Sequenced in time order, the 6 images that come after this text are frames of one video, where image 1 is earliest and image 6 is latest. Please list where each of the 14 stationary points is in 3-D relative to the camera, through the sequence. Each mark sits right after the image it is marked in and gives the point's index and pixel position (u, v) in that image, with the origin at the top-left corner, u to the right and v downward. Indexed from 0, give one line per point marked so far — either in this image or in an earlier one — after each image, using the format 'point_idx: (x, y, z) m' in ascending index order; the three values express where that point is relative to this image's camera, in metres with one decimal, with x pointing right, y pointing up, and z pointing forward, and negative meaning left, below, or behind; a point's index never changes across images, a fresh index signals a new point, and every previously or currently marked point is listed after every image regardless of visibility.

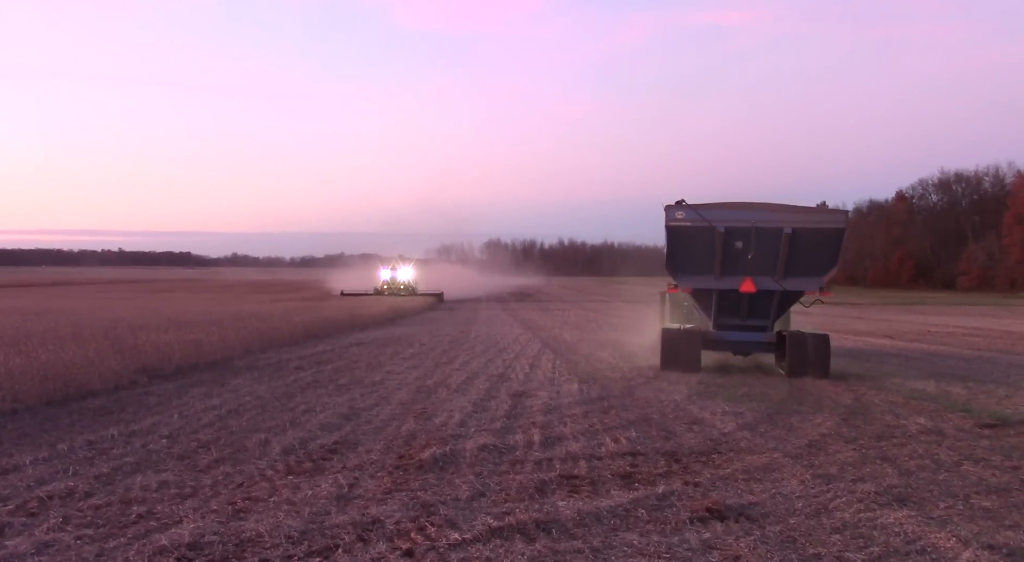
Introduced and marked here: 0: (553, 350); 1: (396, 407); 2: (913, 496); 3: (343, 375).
0: (+0.9, -1.7, +17.3) m
1: (-1.8, -1.9, +12.1) m
2: (+4.7, -2.5, +9.6) m
3: (-3.1, -1.7, +13.9) m
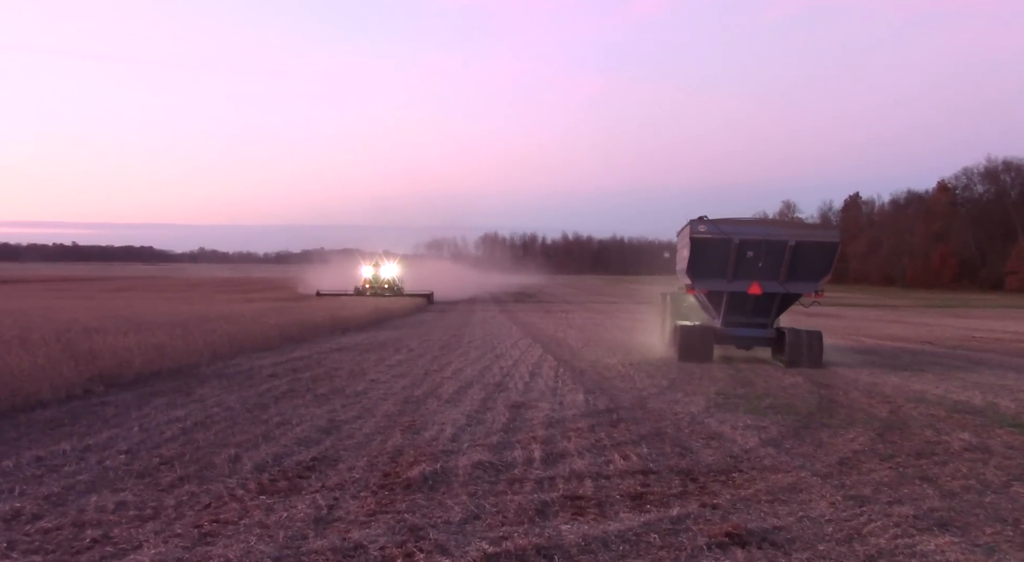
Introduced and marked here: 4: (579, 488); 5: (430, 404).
0: (+0.9, -1.7, +16.1) m
1: (-1.8, -1.9, +11.0) m
2: (+4.7, -2.5, +8.4) m
3: (-3.1, -1.7, +12.7) m
4: (+0.8, -2.4, +9.2) m
5: (-1.2, -1.8, +11.5) m
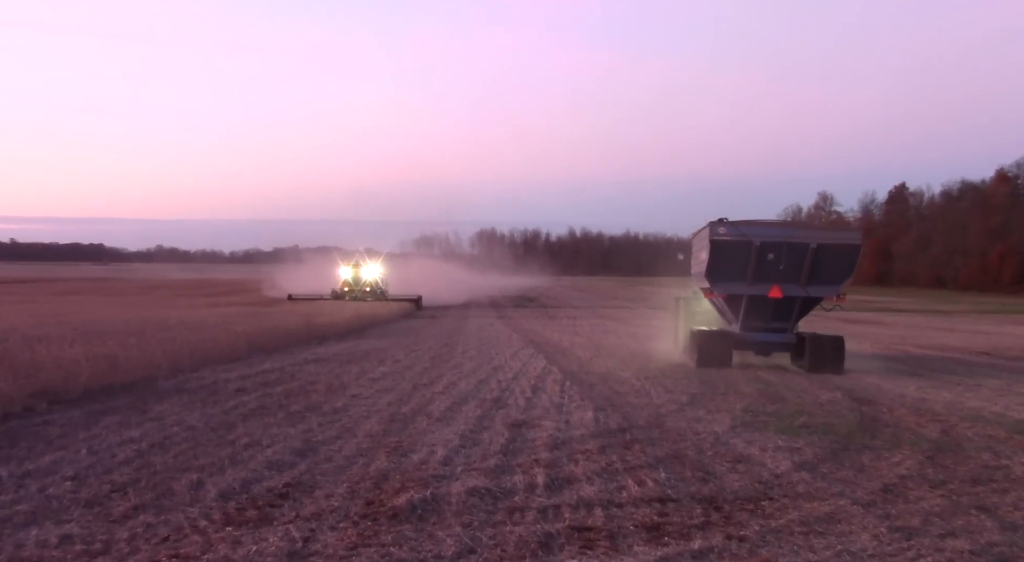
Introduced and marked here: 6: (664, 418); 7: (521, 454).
0: (+0.9, -1.7, +14.9) m
1: (-1.8, -1.9, +9.8) m
2: (+4.6, -2.5, +7.2) m
3: (-3.1, -1.7, +11.5) m
4: (+0.8, -2.4, +8.0) m
5: (-1.2, -1.8, +10.3) m
6: (+2.0, -1.9, +10.7) m
7: (+0.1, -2.0, +9.4) m
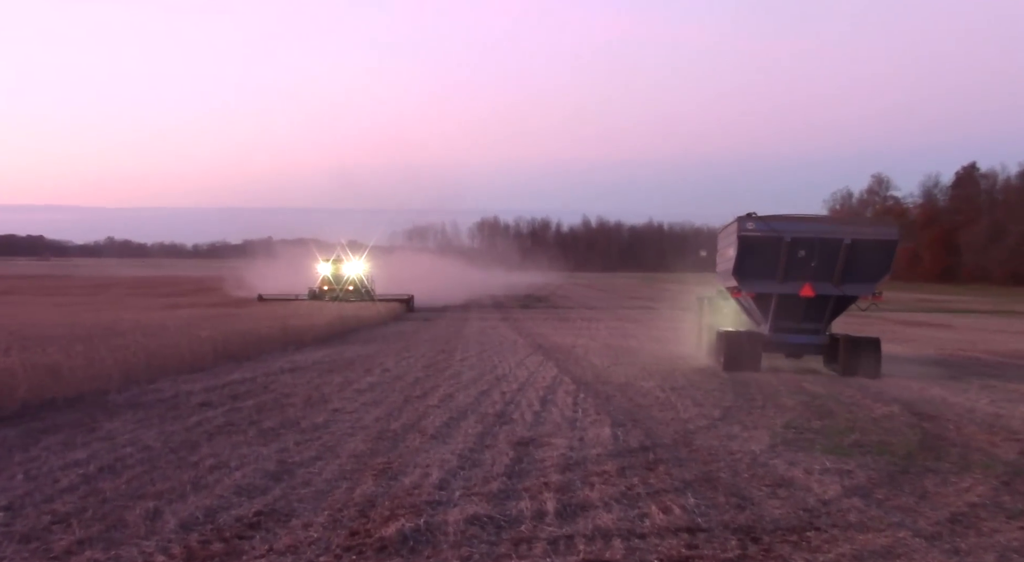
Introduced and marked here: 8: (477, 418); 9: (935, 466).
0: (+1.0, -1.7, +13.7) m
1: (-1.8, -1.9, +8.6) m
2: (+4.7, -2.5, +5.9) m
3: (-3.0, -1.7, +10.4) m
4: (+0.8, -2.4, +6.8) m
5: (-1.1, -1.8, +9.1) m
6: (+2.1, -1.8, +9.5) m
7: (+0.2, -2.0, +8.2) m
8: (-0.4, -1.7, +10.2) m
9: (+4.4, -1.9, +8.5) m
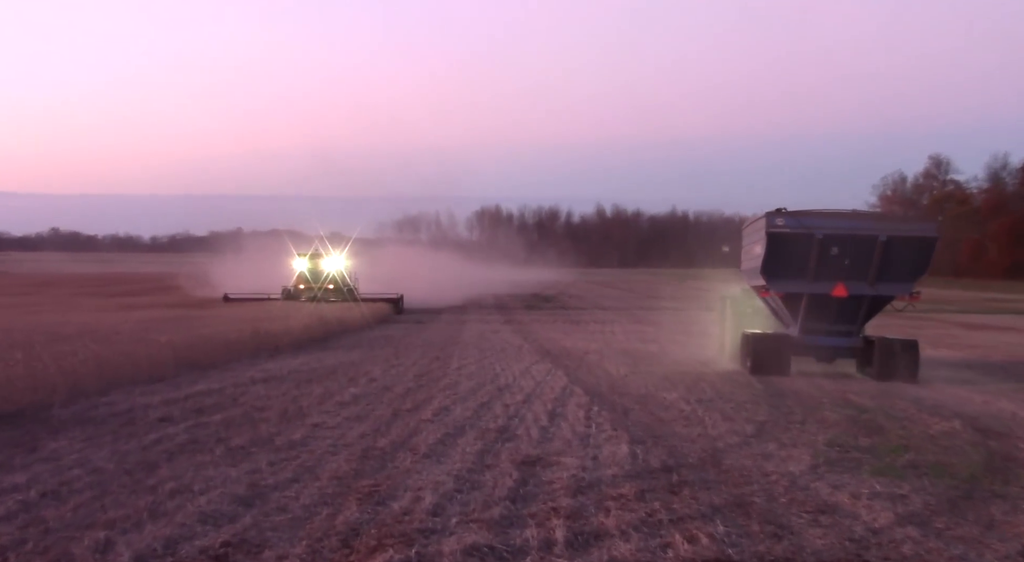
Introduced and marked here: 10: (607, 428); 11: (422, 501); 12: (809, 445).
0: (+1.1, -1.6, +12.7) m
1: (-1.7, -1.9, +7.6) m
2: (+4.7, -2.5, +4.9) m
3: (-3.0, -1.6, +9.4) m
4: (+0.8, -2.3, +5.8) m
5: (-1.1, -1.8, +8.1) m
6: (+2.1, -1.8, +8.5) m
7: (+0.2, -2.0, +7.2) m
8: (-0.4, -1.7, +9.2) m
9: (+4.5, -1.9, +7.5) m
10: (+1.1, -1.7, +9.6) m
11: (-0.8, -2.0, +7.2) m
12: (+3.2, -1.8, +8.7) m
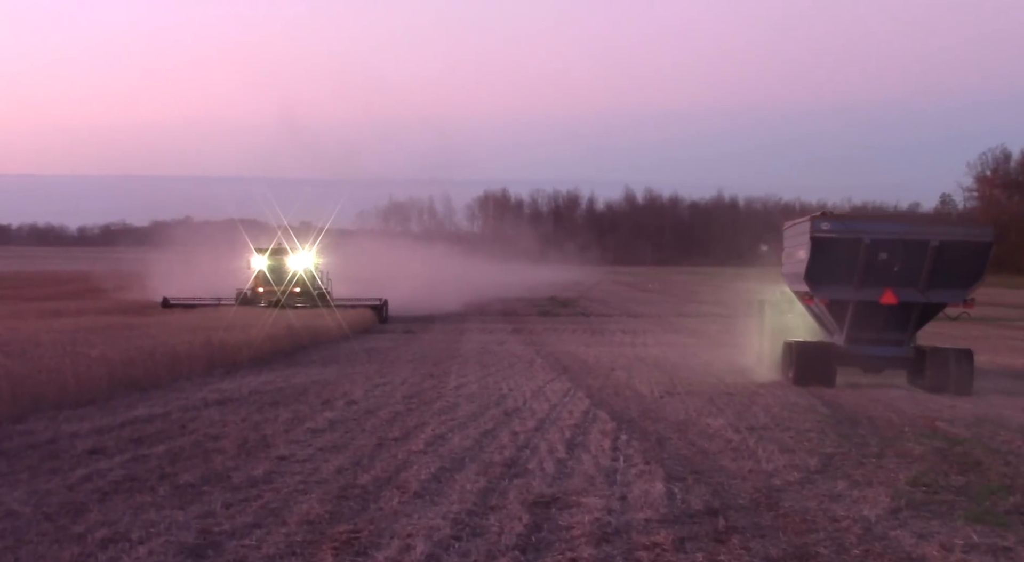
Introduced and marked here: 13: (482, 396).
0: (+1.2, -1.6, +11.4) m
1: (-1.7, -1.9, +6.4) m
2: (+4.8, -2.5, +3.6) m
3: (-2.9, -1.6, +8.1) m
4: (+0.9, -2.3, +4.6) m
5: (-1.0, -1.8, +6.9) m
6: (+2.2, -1.8, +7.2) m
7: (+0.3, -2.0, +5.9) m
8: (-0.3, -1.7, +7.9) m
9: (+4.5, -1.9, +6.2) m
10: (+1.2, -1.7, +8.3) m
11: (-0.7, -2.0, +5.9) m
12: (+3.2, -1.8, +7.3) m
13: (-0.5, -1.6, +14.0) m
